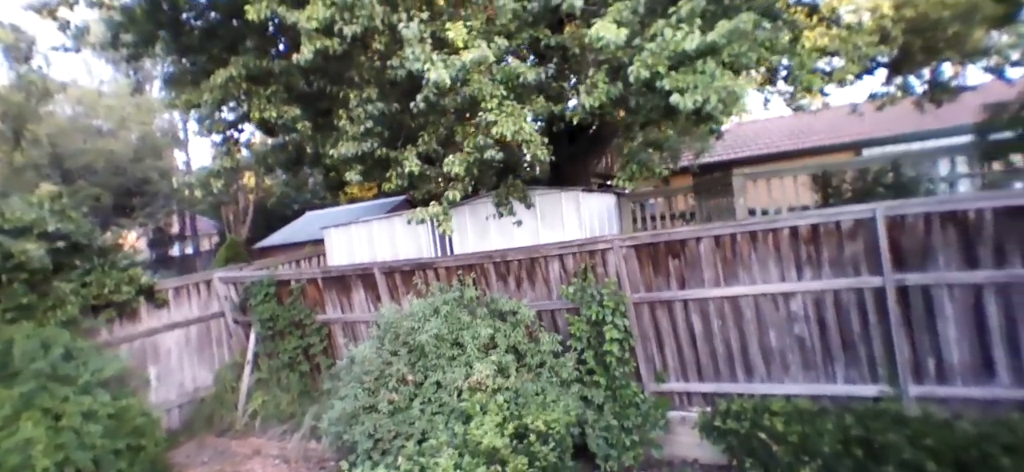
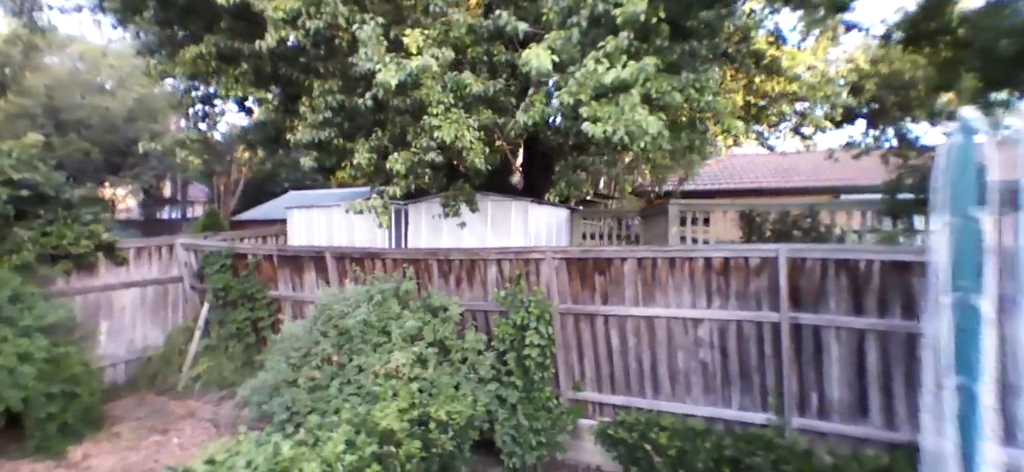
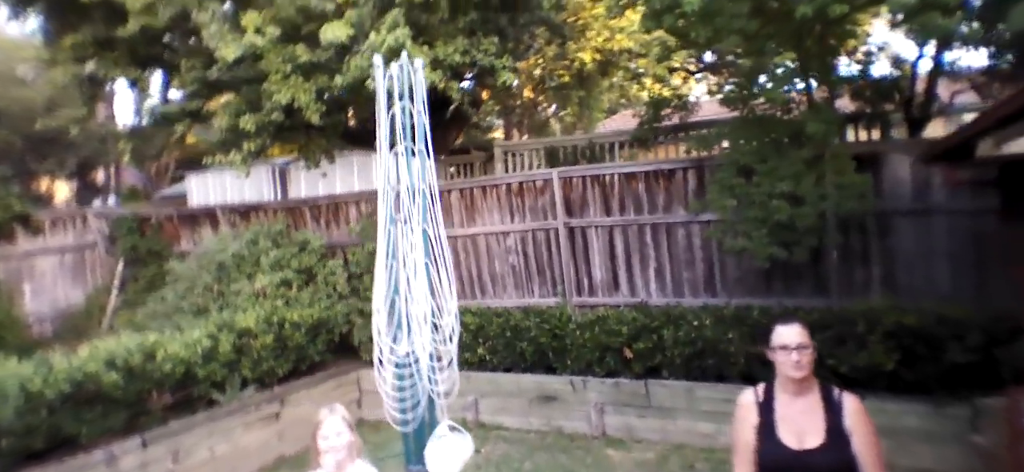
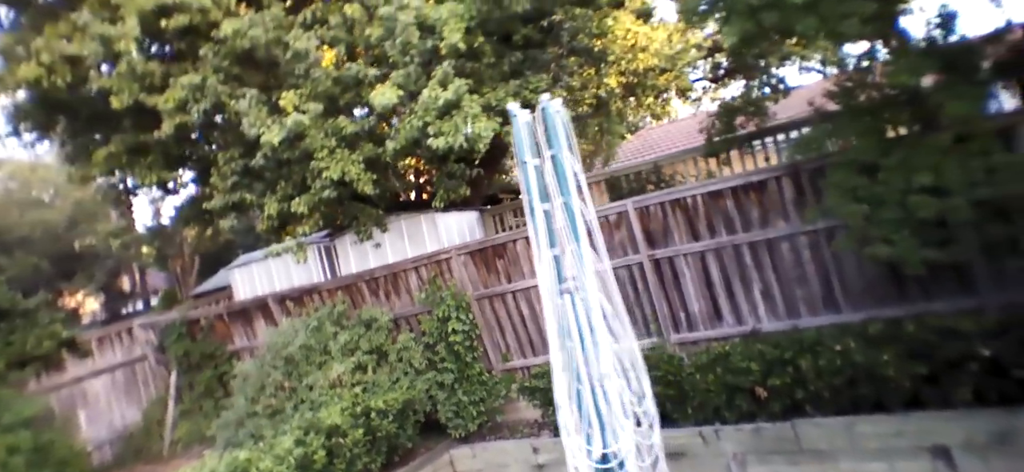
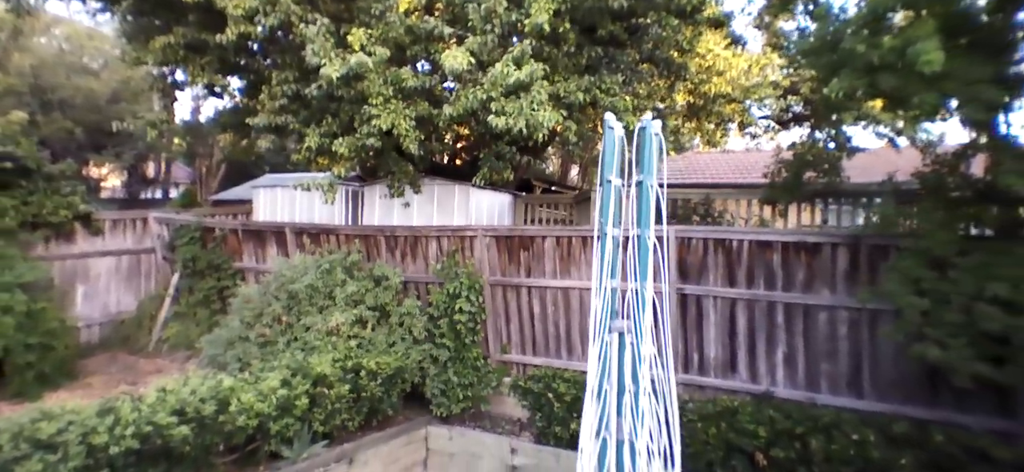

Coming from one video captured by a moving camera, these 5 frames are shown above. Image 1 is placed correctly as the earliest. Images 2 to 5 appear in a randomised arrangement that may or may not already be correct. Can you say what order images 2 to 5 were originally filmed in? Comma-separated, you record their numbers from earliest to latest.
2, 5, 4, 3
